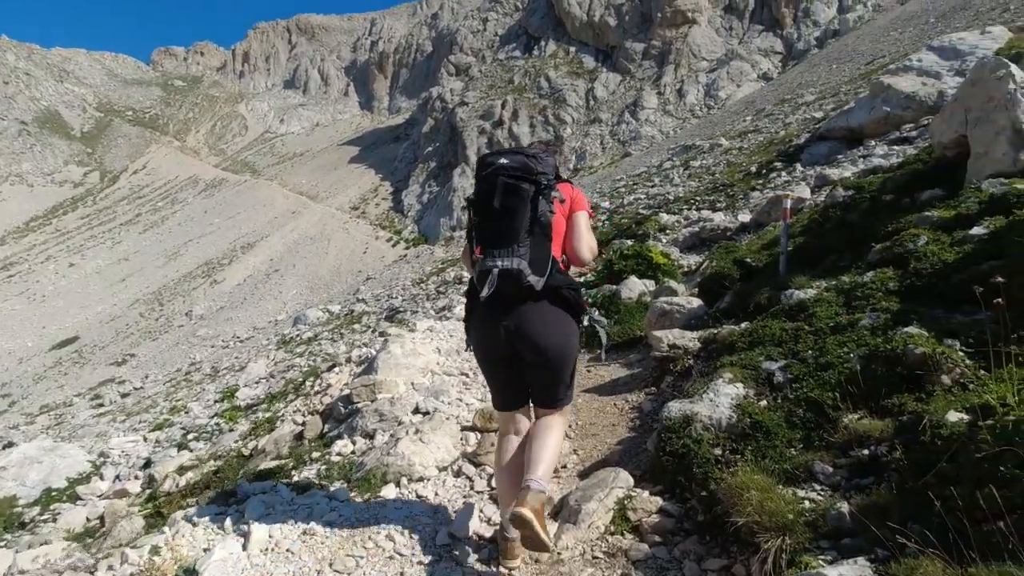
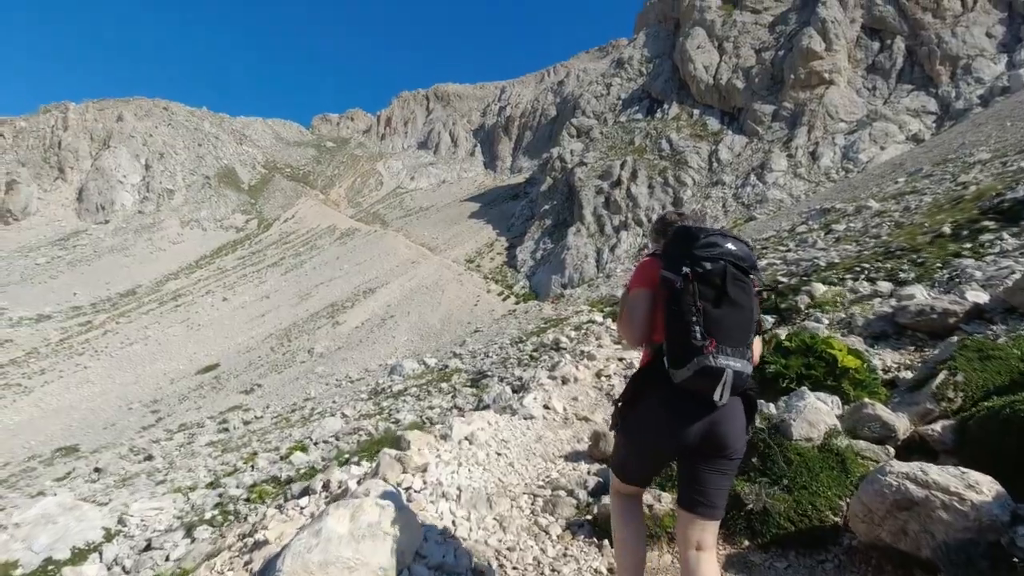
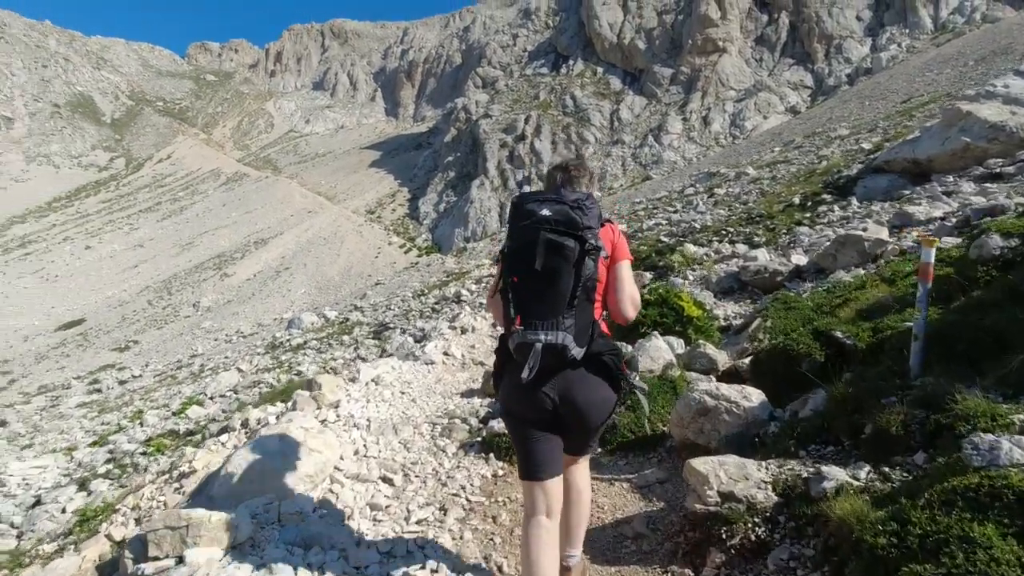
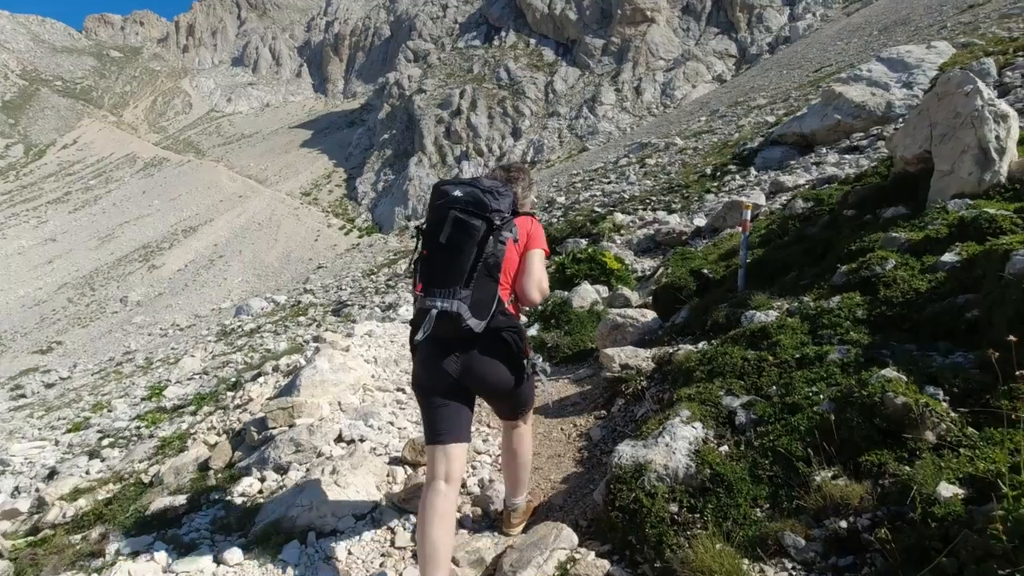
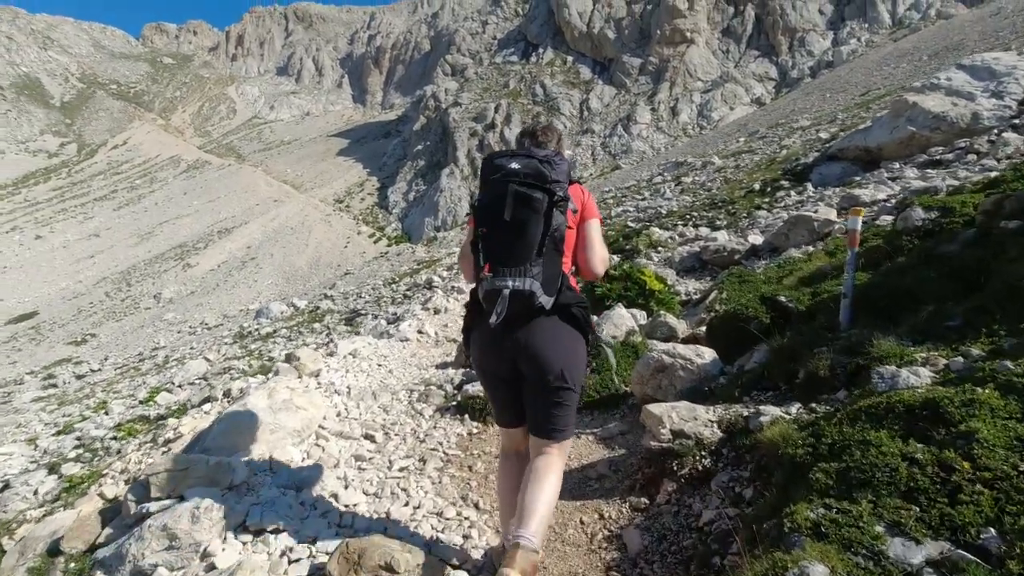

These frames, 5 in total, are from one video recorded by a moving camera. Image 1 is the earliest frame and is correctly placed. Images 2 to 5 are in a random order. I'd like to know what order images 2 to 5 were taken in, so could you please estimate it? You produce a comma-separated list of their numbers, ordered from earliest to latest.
4, 5, 3, 2
